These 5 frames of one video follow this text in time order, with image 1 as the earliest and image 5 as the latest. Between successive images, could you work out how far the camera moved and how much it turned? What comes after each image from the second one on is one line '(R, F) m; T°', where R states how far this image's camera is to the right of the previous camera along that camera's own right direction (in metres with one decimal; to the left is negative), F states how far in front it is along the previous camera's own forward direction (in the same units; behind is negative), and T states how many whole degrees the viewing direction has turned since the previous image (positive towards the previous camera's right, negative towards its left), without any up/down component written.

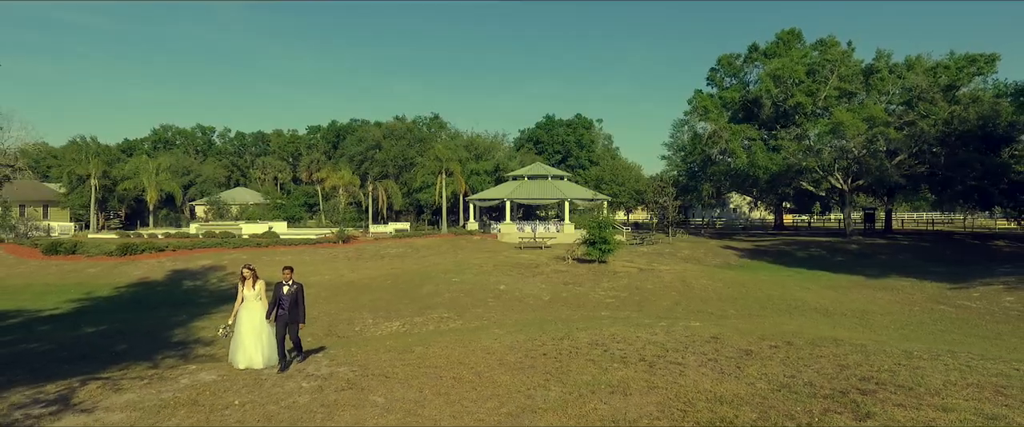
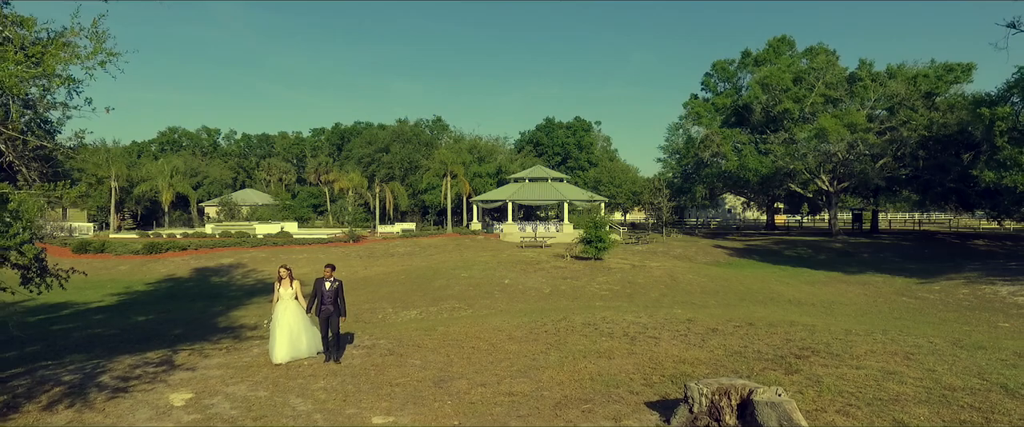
(-0.1, -2.2) m; 0°
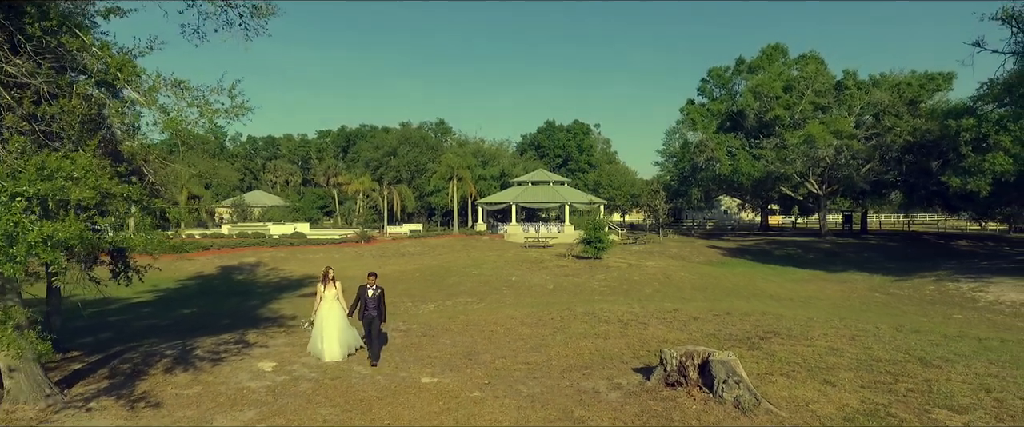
(-0.2, -2.2) m; 0°
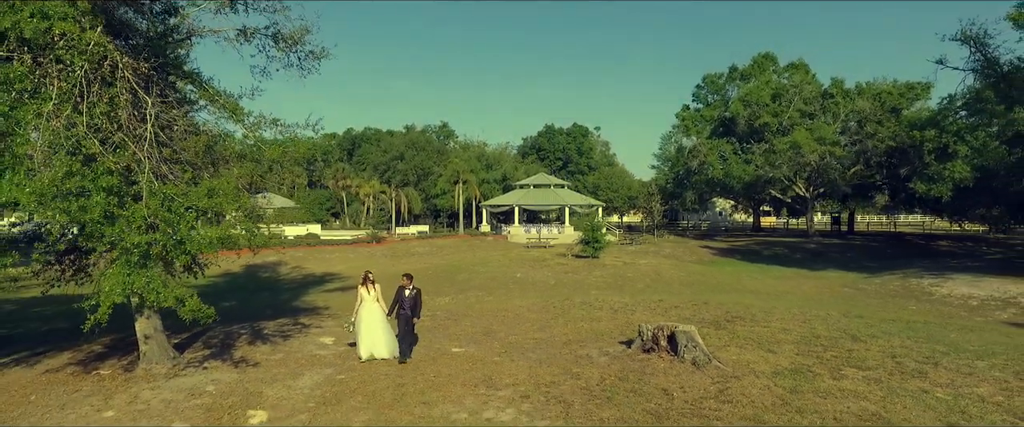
(-0.2, -2.6) m; 0°
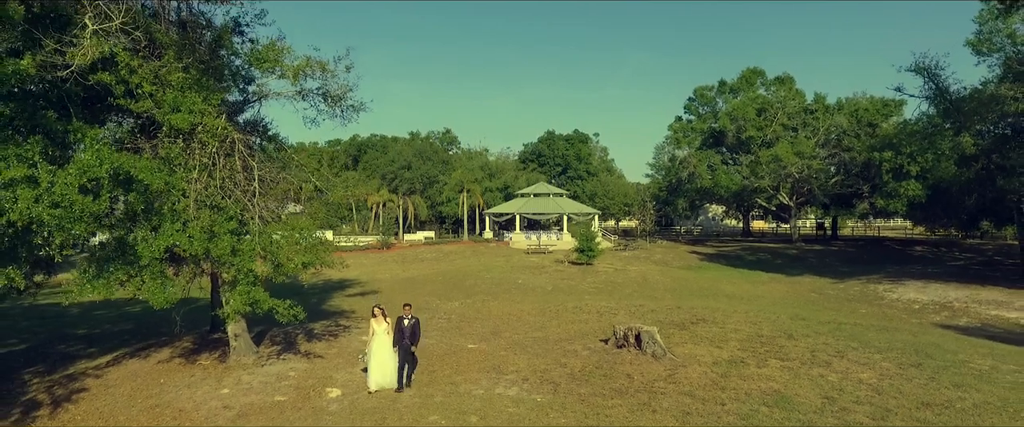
(-0.1, -3.3) m; 0°
